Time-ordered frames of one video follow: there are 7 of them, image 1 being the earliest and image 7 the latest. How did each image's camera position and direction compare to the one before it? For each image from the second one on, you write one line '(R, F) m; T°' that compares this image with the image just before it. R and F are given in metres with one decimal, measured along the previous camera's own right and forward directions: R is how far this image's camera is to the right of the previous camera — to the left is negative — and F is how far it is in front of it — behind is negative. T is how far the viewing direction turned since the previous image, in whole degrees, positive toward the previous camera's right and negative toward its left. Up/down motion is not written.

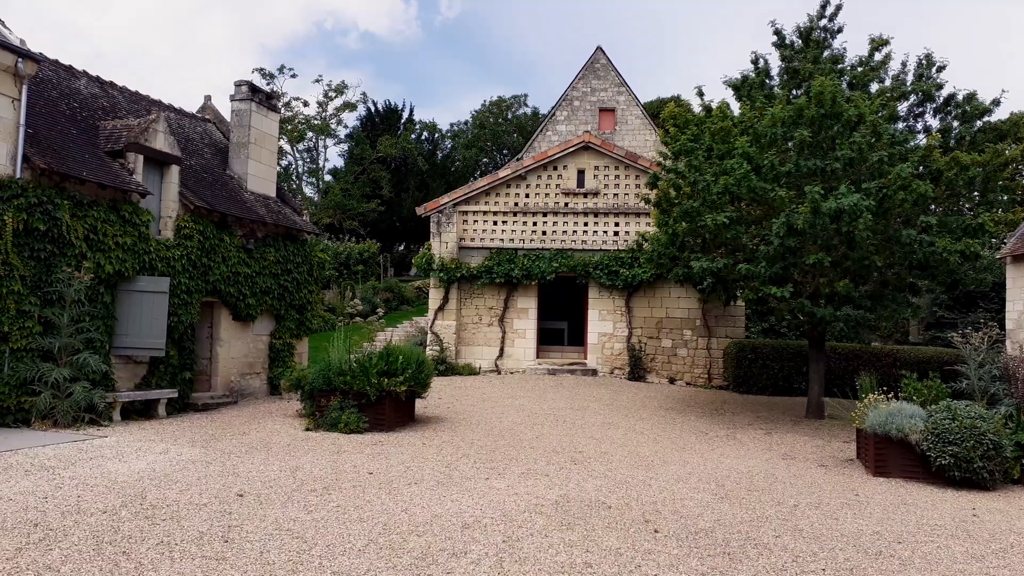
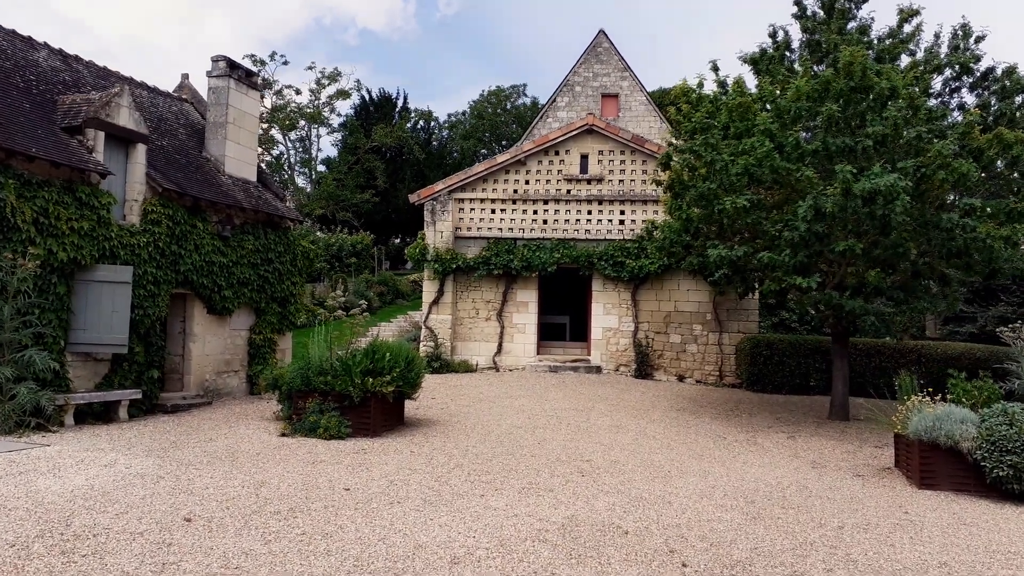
(0.0, +0.9) m; 0°
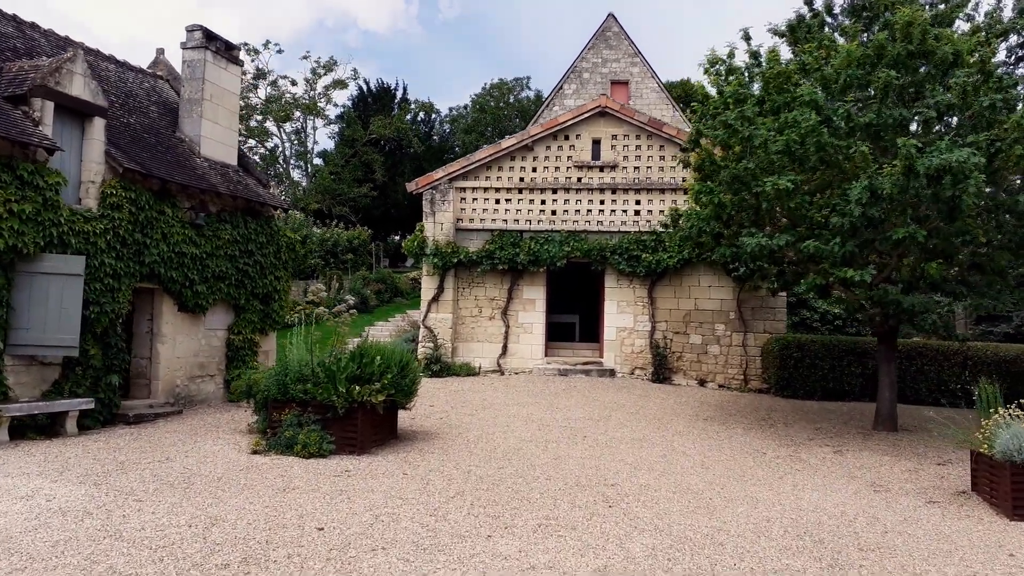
(-0.1, +1.2) m; 0°
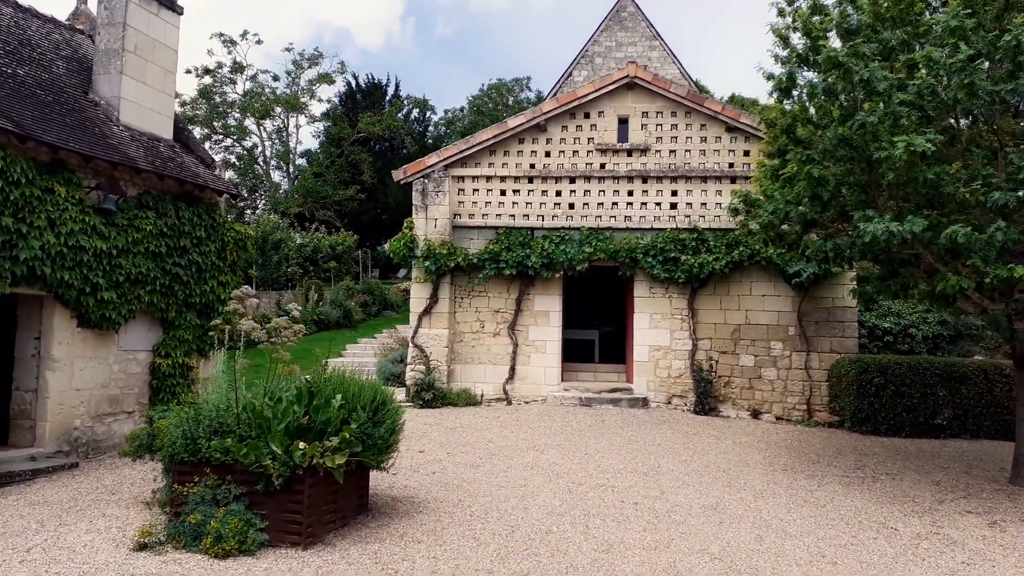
(-0.2, +2.4) m; 0°
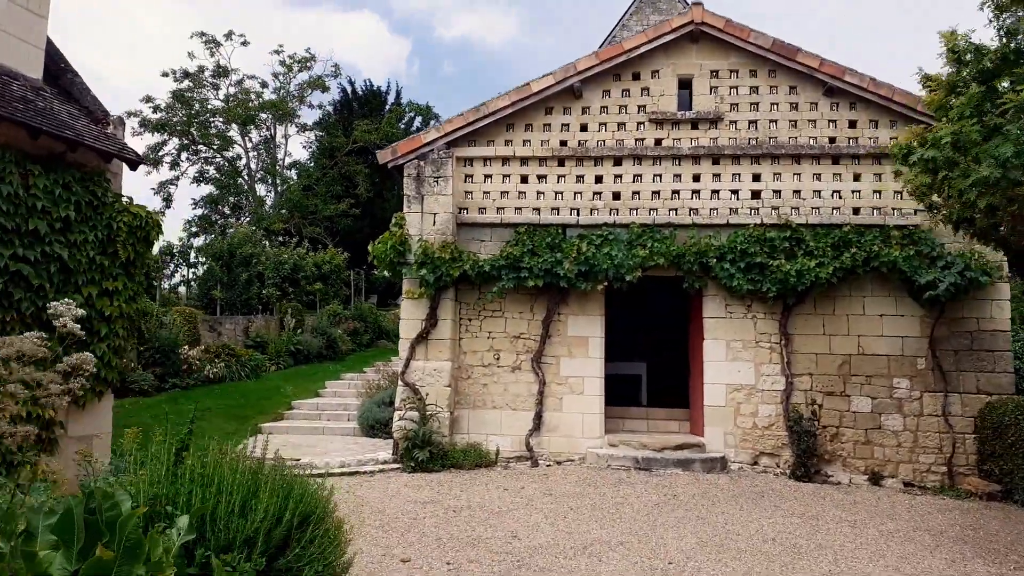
(-0.2, +2.9) m; 0°
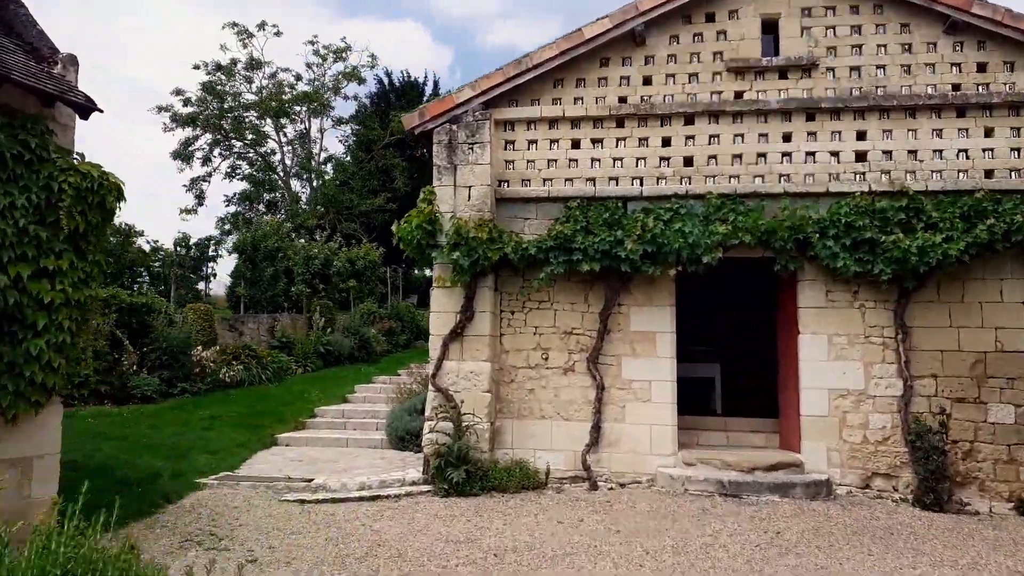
(-0.1, +1.3) m; -3°
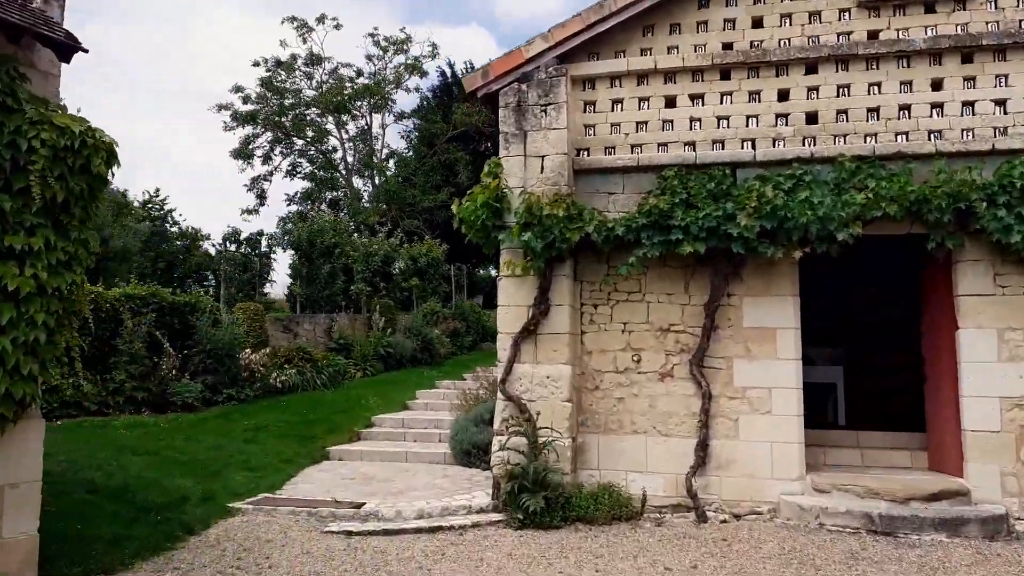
(-0.1, +1.1) m; -5°
